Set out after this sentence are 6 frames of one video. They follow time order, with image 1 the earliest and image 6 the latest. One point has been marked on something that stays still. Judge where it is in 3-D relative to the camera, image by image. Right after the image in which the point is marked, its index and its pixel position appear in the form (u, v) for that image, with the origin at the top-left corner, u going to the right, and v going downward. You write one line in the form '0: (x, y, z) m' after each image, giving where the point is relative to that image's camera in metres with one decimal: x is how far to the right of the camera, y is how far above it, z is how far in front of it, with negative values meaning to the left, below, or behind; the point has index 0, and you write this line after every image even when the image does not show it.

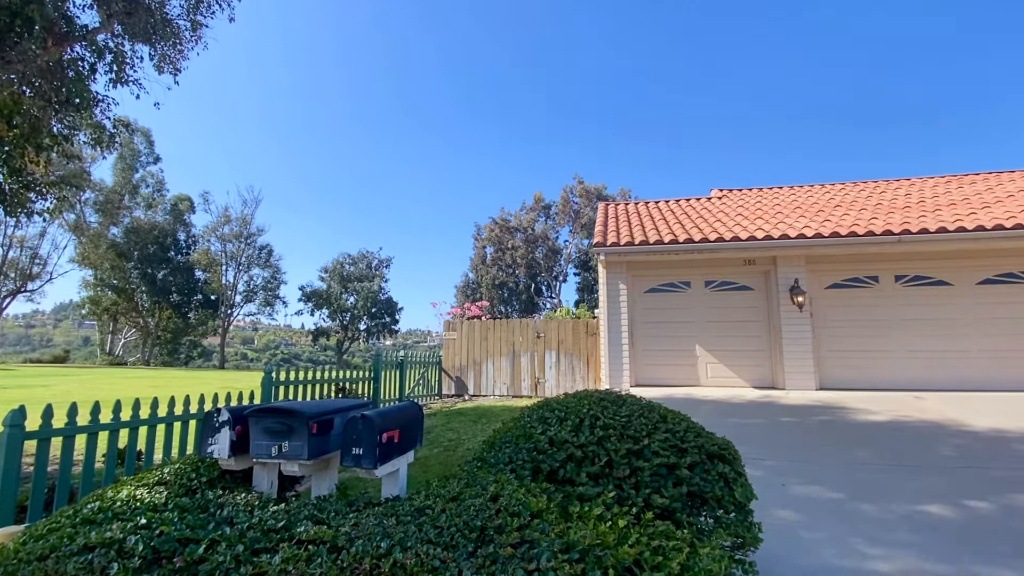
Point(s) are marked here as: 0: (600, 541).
0: (+0.5, -1.4, +2.7) m
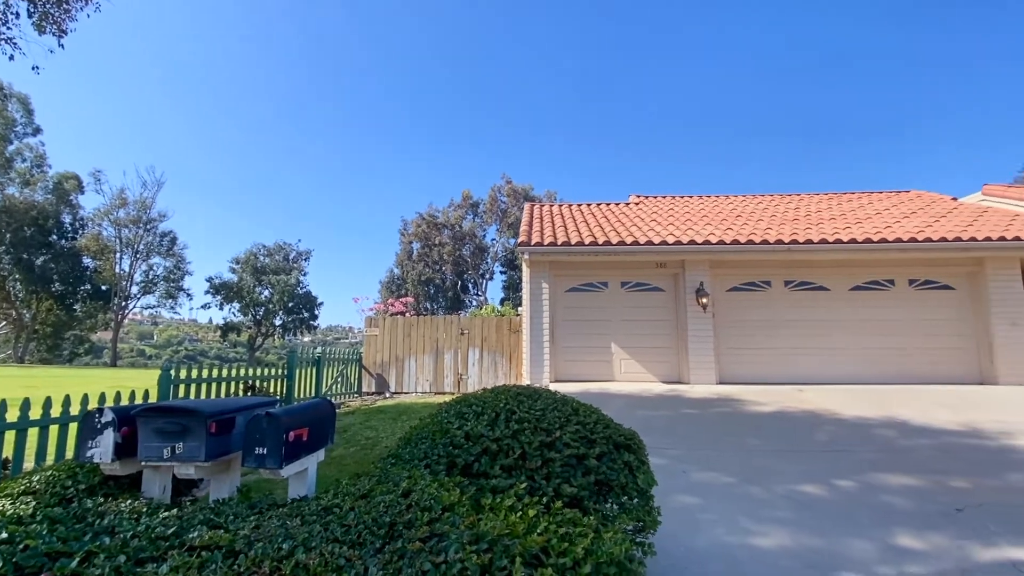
0: (0.0, -1.4, +2.8) m
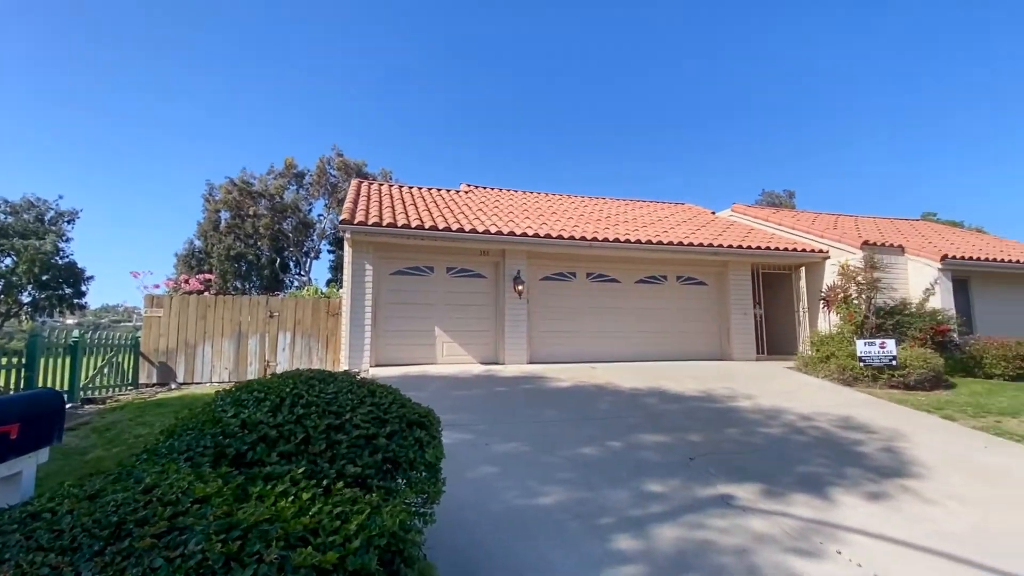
0: (-1.4, -1.3, +2.7) m
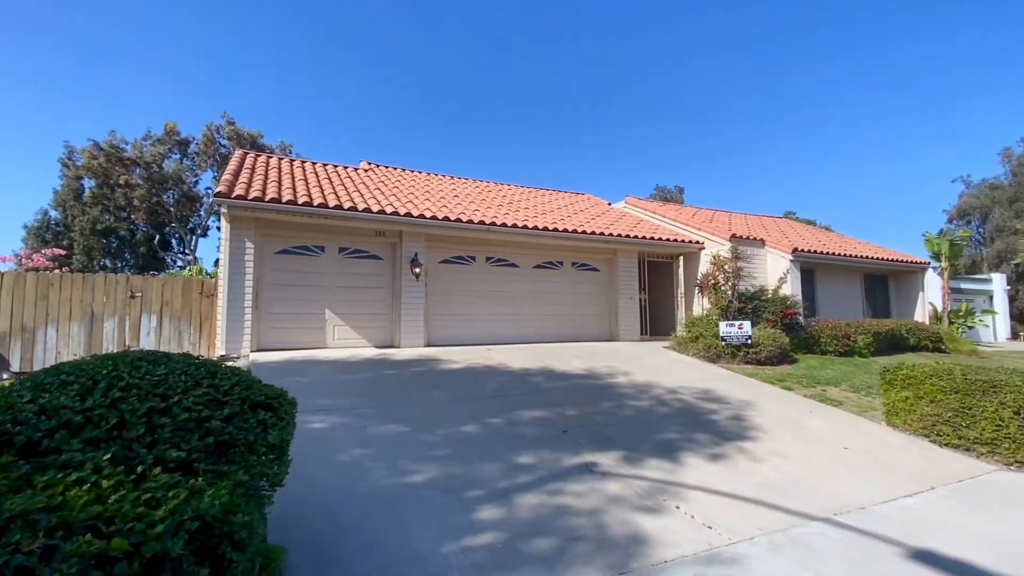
0: (-2.2, -1.1, +2.4) m
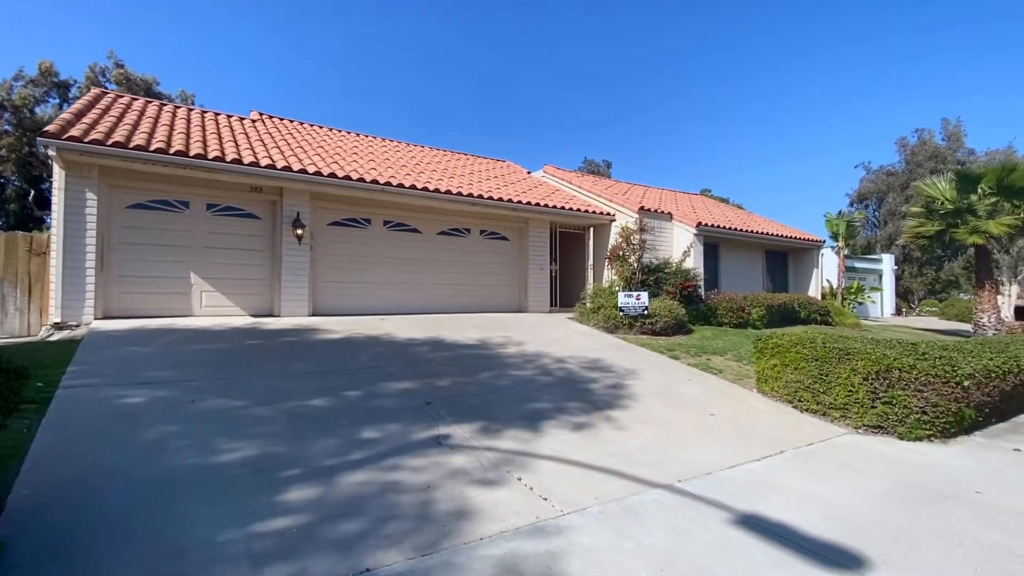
0: (-3.4, -0.8, +1.7) m
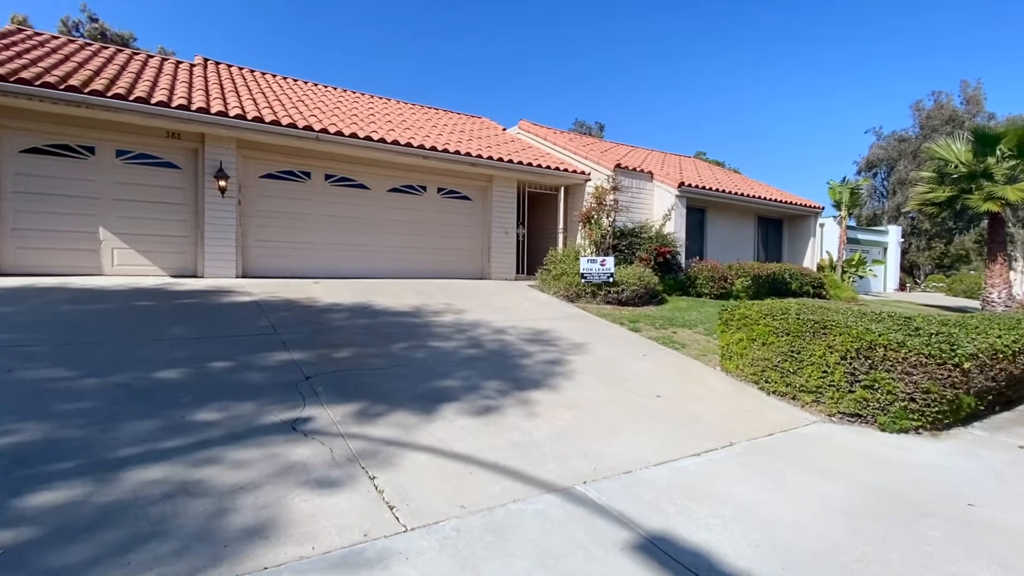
0: (-4.3, -0.5, +0.8) m
